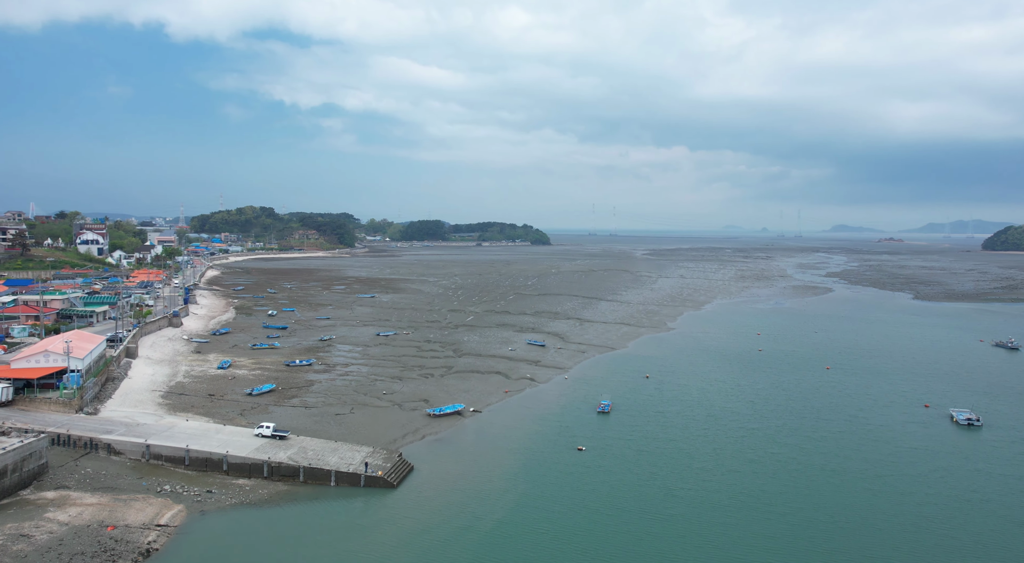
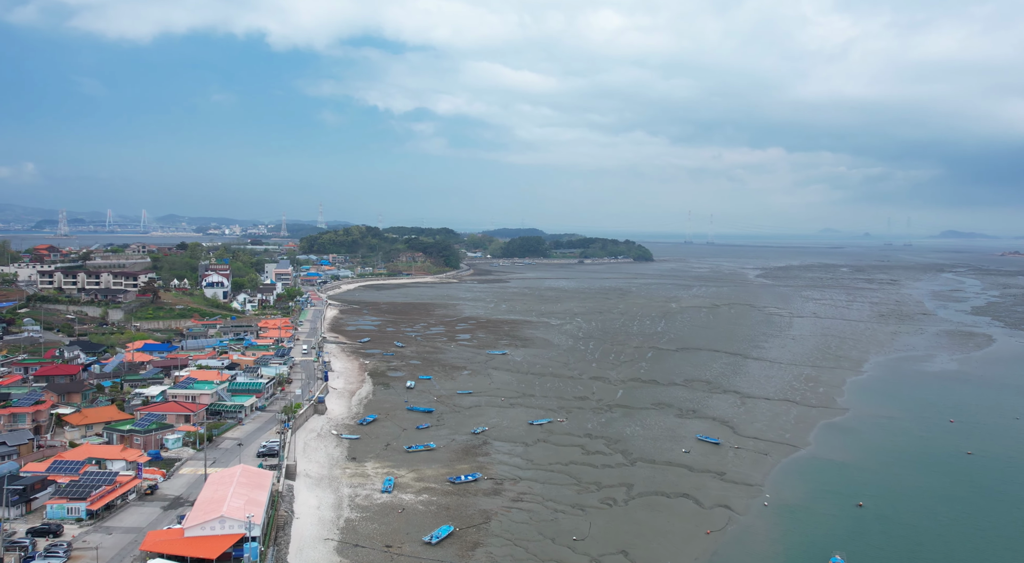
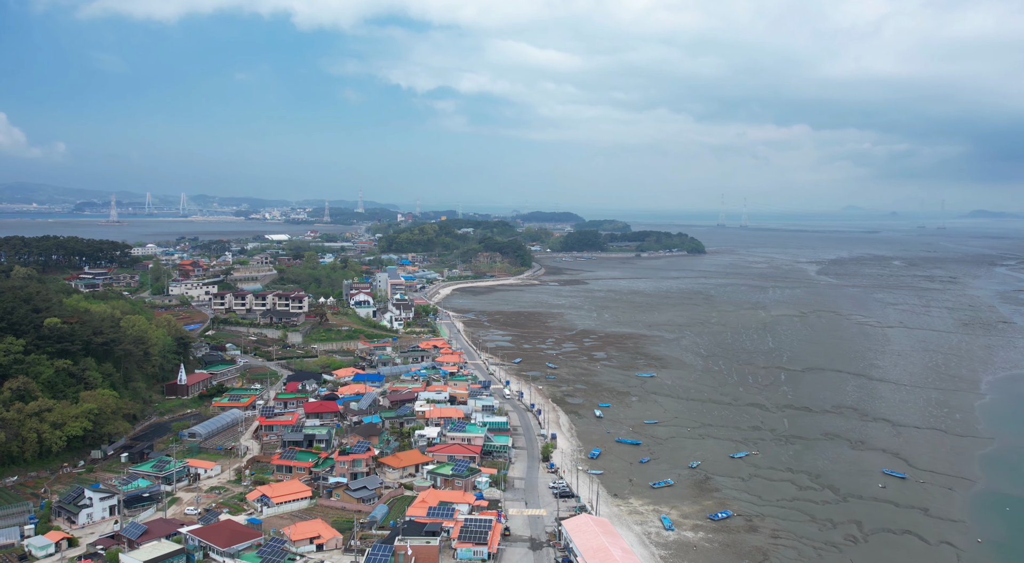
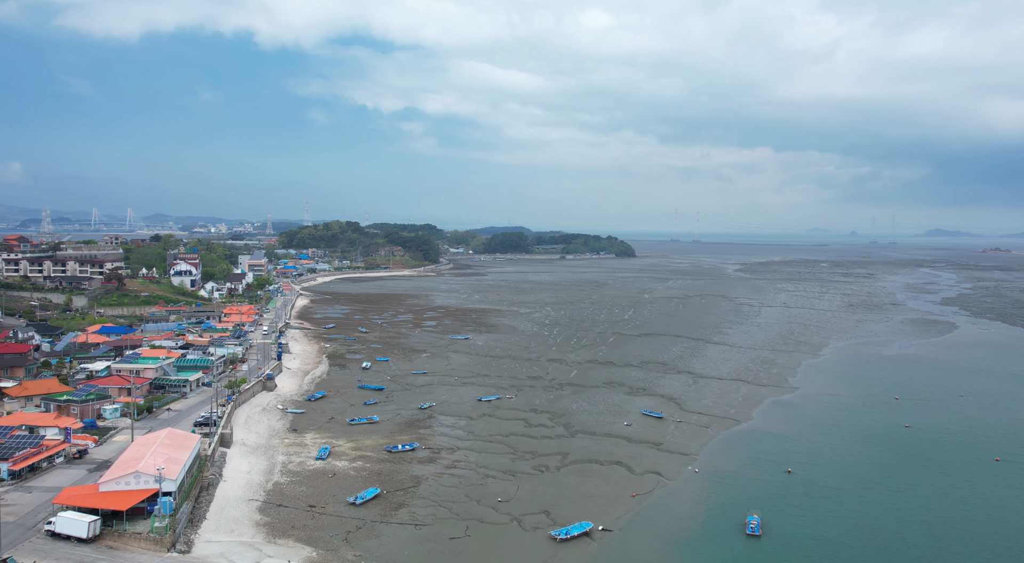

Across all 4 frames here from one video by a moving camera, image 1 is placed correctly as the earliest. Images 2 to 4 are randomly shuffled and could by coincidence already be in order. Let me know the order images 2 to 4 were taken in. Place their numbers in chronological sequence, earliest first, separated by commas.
4, 2, 3
